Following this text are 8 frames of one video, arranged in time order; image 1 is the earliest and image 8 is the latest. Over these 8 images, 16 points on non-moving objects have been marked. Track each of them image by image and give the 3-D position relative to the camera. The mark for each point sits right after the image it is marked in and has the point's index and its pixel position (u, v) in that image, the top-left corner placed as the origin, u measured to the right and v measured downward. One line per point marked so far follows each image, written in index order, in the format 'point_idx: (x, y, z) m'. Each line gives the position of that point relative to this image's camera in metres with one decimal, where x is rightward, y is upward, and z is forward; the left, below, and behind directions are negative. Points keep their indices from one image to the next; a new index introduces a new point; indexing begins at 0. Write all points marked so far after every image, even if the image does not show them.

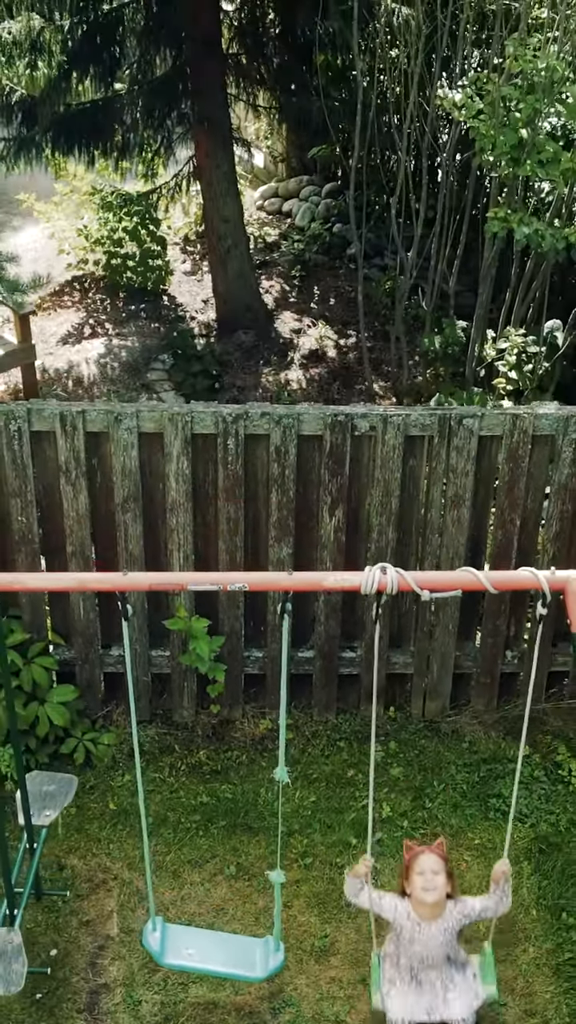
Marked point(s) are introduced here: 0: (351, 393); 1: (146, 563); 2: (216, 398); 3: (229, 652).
0: (+0.2, +0.5, +5.3) m
1: (-0.4, -0.1, +3.5) m
2: (-0.3, +0.4, +5.2) m
3: (-0.2, -0.4, +3.6) m
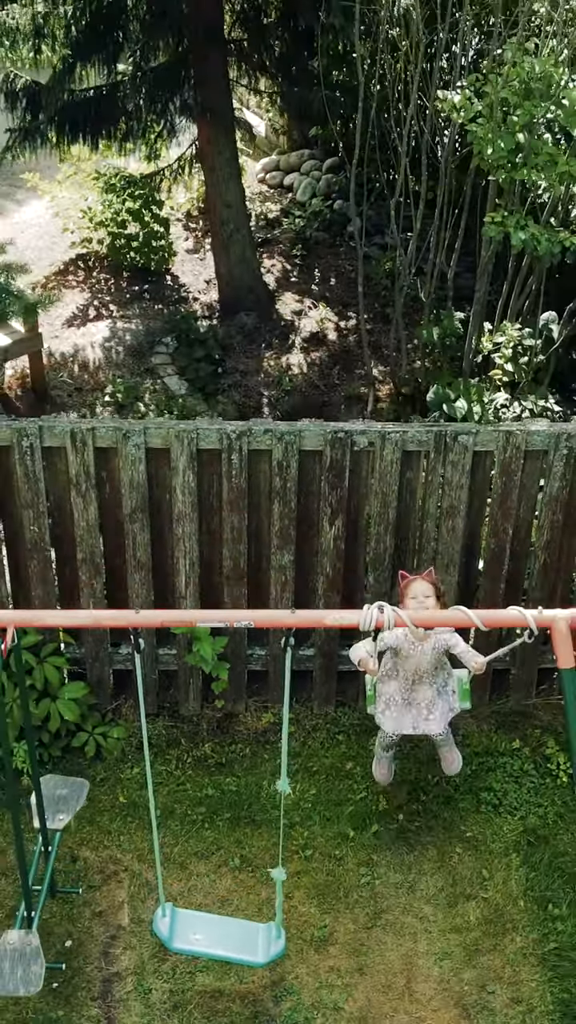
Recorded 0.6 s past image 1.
0: (+0.2, +0.5, +5.4) m
1: (-0.4, -0.1, +3.6) m
2: (-0.3, +0.5, +5.3) m
3: (-0.2, -0.4, +3.8) m
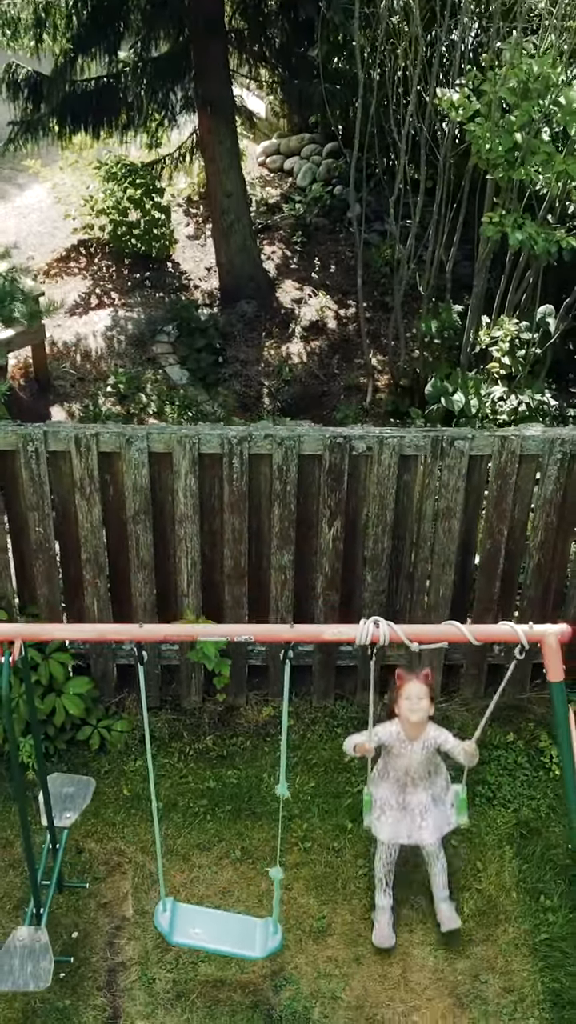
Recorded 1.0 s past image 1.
0: (+0.2, +0.6, +5.4) m
1: (-0.4, -0.1, +3.7) m
2: (-0.3, +0.5, +5.4) m
3: (-0.2, -0.4, +3.9) m
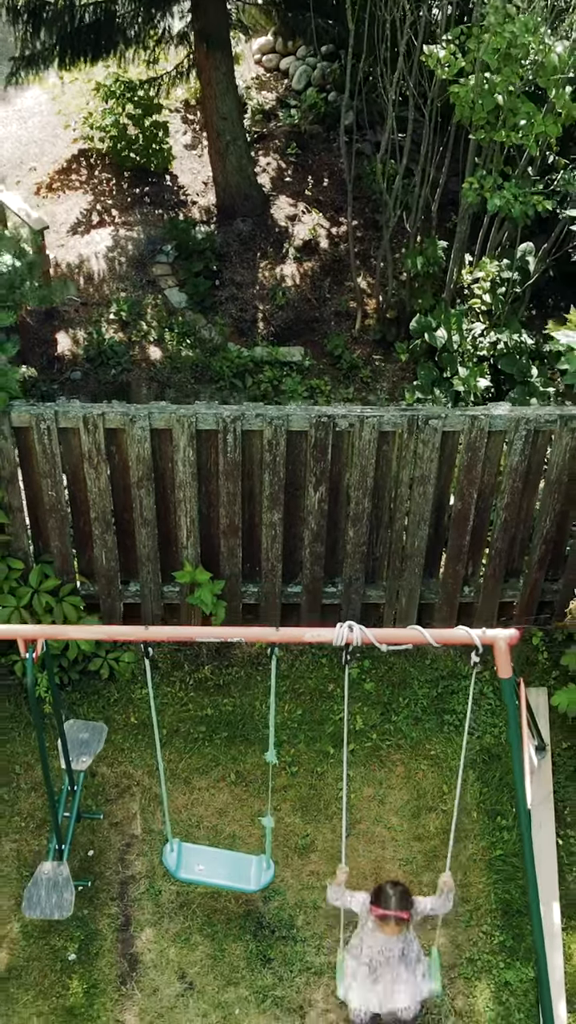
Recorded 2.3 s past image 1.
0: (+0.2, +0.9, +5.7) m
1: (-0.4, 0.0, +4.1) m
2: (-0.3, +0.9, +5.6) m
3: (-0.2, -0.2, +4.3) m
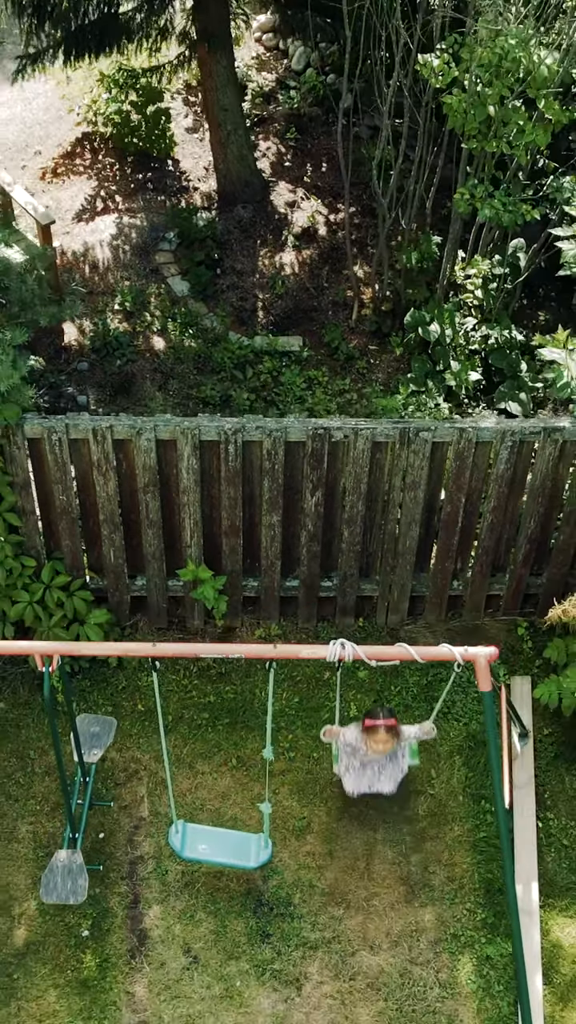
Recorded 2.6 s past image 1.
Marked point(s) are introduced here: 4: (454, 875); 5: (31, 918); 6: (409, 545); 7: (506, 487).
0: (+0.2, +1.0, +5.9) m
1: (-0.4, 0.0, +4.3) m
2: (-0.3, +1.0, +5.8) m
3: (-0.2, -0.2, +4.5) m
4: (+0.5, -1.1, +4.1) m
5: (-0.7, -1.2, +4.0) m
6: (+0.4, -0.1, +4.4) m
7: (+0.7, +0.1, +4.2) m
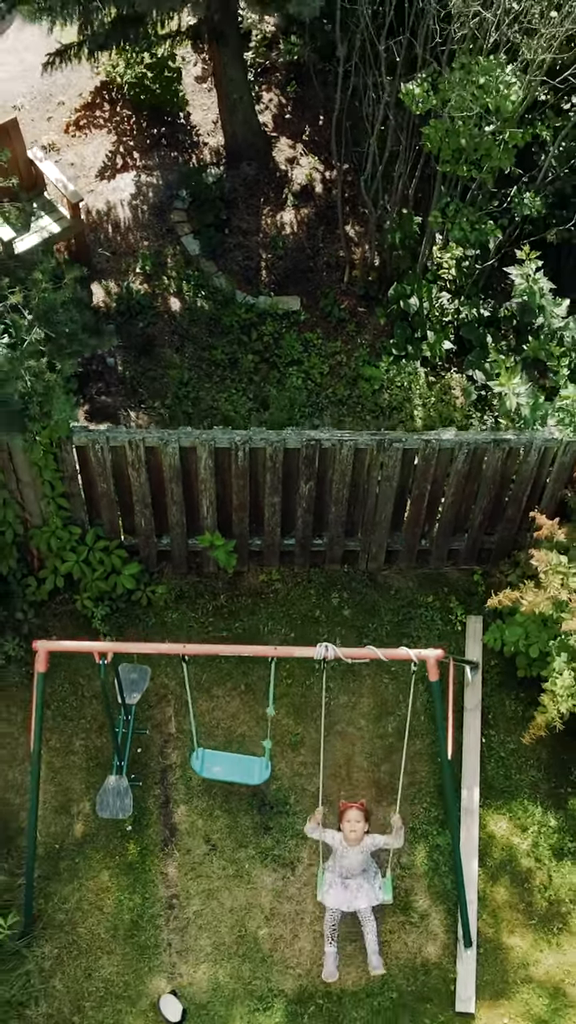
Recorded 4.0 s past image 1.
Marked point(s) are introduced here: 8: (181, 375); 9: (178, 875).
0: (+0.2, +1.3, +6.7) m
1: (-0.4, 0.0, +5.3) m
2: (-0.3, +1.3, +6.6) m
3: (-0.2, -0.1, +5.5) m
4: (+0.5, -1.0, +5.3) m
5: (-0.8, -1.1, +5.2) m
6: (+0.4, 0.0, +5.4) m
7: (+0.7, +0.1, +5.2) m
8: (-0.5, +0.6, +6.1) m
9: (-0.4, -1.3, +5.0) m
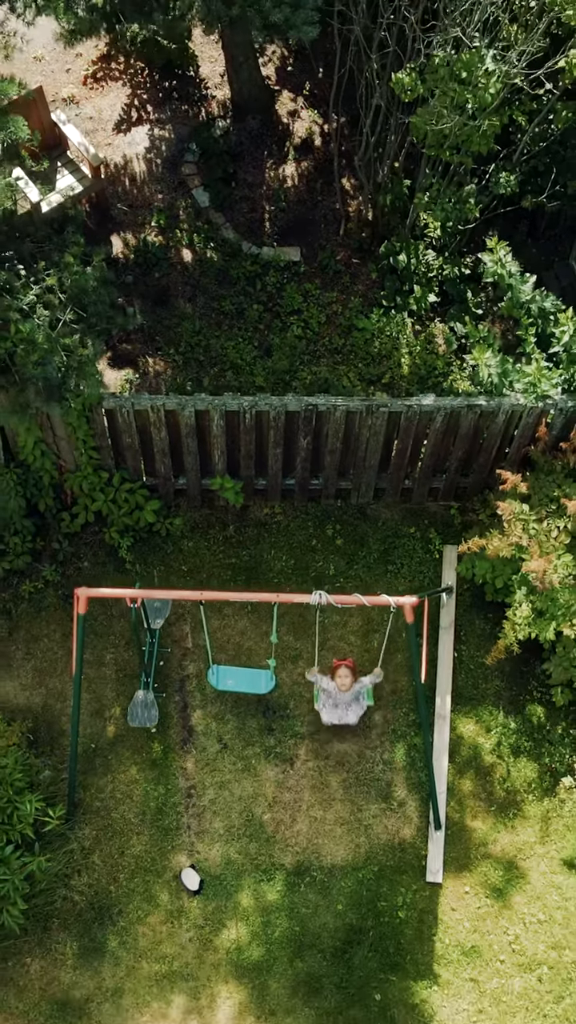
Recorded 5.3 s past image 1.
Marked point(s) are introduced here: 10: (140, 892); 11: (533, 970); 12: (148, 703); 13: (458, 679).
0: (+0.2, +1.7, +7.3) m
1: (-0.4, +0.3, +6.1) m
2: (-0.3, +1.7, +7.3) m
3: (-0.2, +0.1, +6.4) m
4: (+0.5, -0.8, +6.2) m
5: (-0.8, -0.9, +6.1) m
6: (+0.4, +0.2, +6.2) m
7: (+0.7, +0.3, +6.0) m
8: (-0.5, +0.9, +6.8) m
9: (-0.4, -1.1, +6.0) m
10: (-0.6, -1.6, +5.7) m
11: (+1.0, -1.8, +5.6) m
12: (-0.6, -0.8, +5.8) m
13: (+0.8, -0.8, +6.3) m
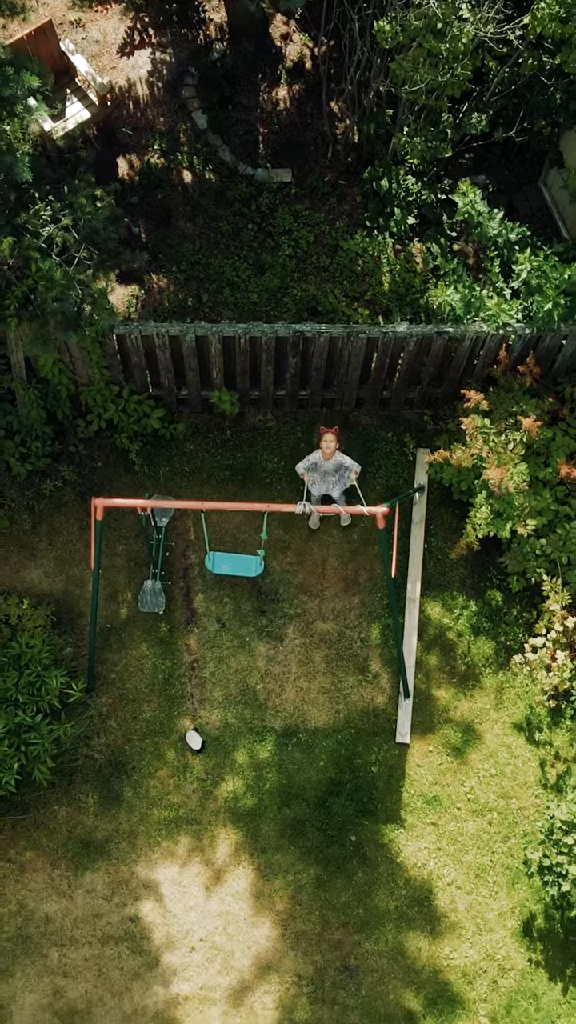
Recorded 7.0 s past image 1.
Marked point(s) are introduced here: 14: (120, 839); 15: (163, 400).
0: (+0.2, +2.3, +7.9) m
1: (-0.4, +0.7, +6.9) m
2: (-0.3, +2.2, +7.8) m
3: (-0.2, +0.6, +7.1) m
4: (+0.4, -0.3, +7.1) m
5: (-0.8, -0.5, +7.0) m
6: (+0.3, +0.7, +7.0) m
7: (+0.6, +0.8, +6.7) m
8: (-0.5, +1.5, +7.5) m
9: (-0.5, -0.7, +6.9) m
10: (-0.7, -1.1, +6.6) m
11: (+0.9, -1.4, +6.6) m
12: (-0.6, -0.4, +6.7) m
13: (+0.7, -0.3, +7.2) m
14: (-0.8, -1.5, +6.4) m
15: (-0.6, +0.6, +7.2) m
